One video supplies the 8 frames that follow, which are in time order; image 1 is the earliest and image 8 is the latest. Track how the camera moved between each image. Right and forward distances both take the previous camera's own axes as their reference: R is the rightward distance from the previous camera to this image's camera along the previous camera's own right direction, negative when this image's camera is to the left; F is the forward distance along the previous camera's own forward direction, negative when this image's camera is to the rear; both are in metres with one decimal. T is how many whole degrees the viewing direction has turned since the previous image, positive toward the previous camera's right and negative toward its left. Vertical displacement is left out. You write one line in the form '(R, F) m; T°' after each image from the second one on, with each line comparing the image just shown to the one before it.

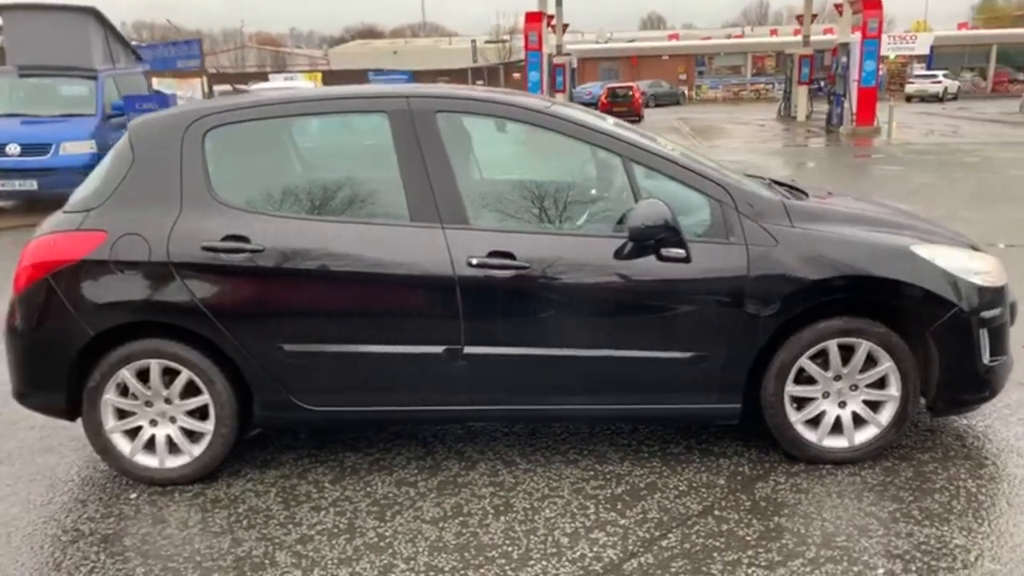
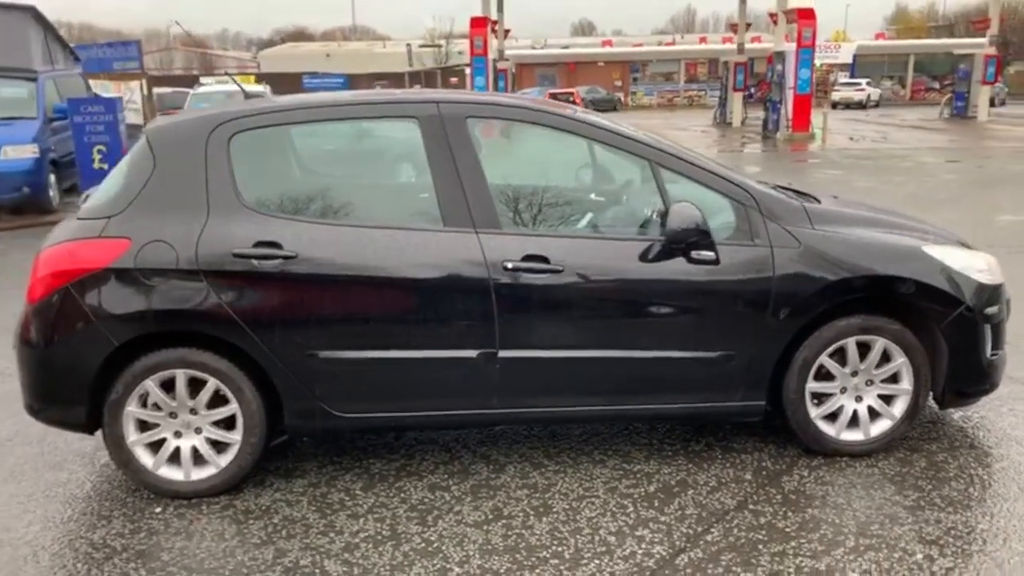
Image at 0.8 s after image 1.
(-0.4, 0.0) m; +5°
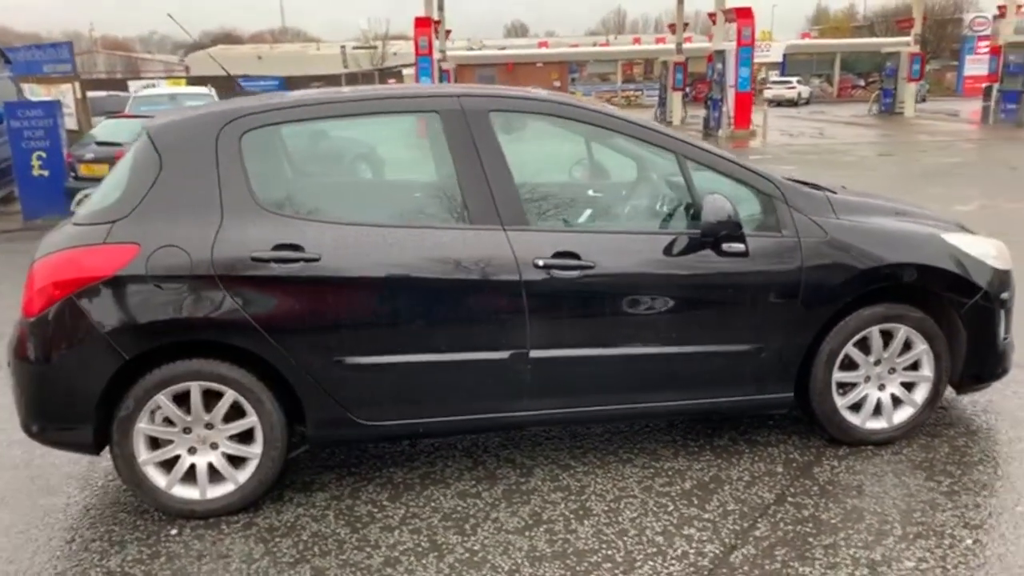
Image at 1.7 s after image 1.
(-0.4, +0.1) m; +4°
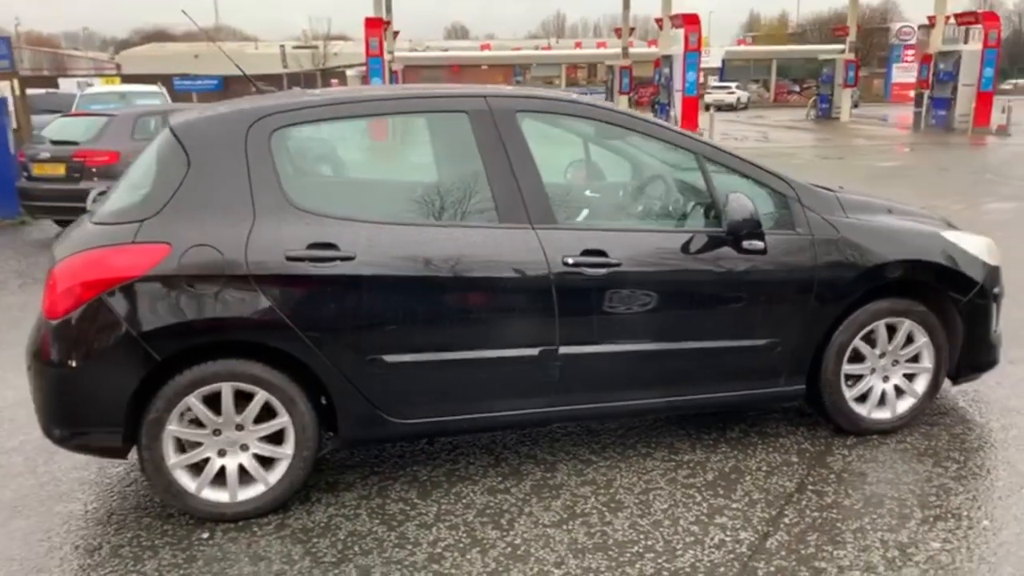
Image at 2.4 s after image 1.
(-0.4, 0.0) m; +4°
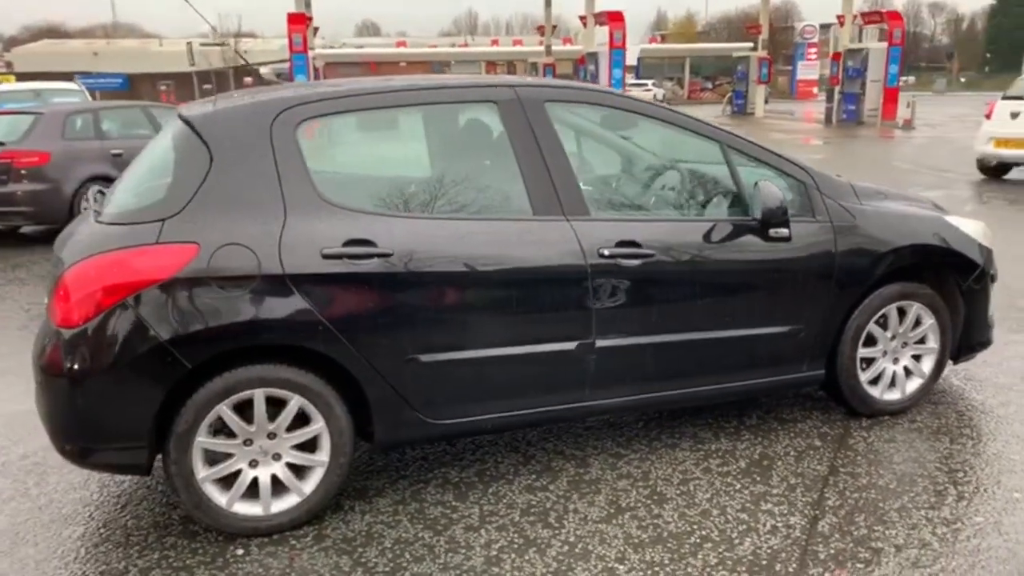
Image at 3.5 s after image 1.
(-0.5, +0.1) m; +6°
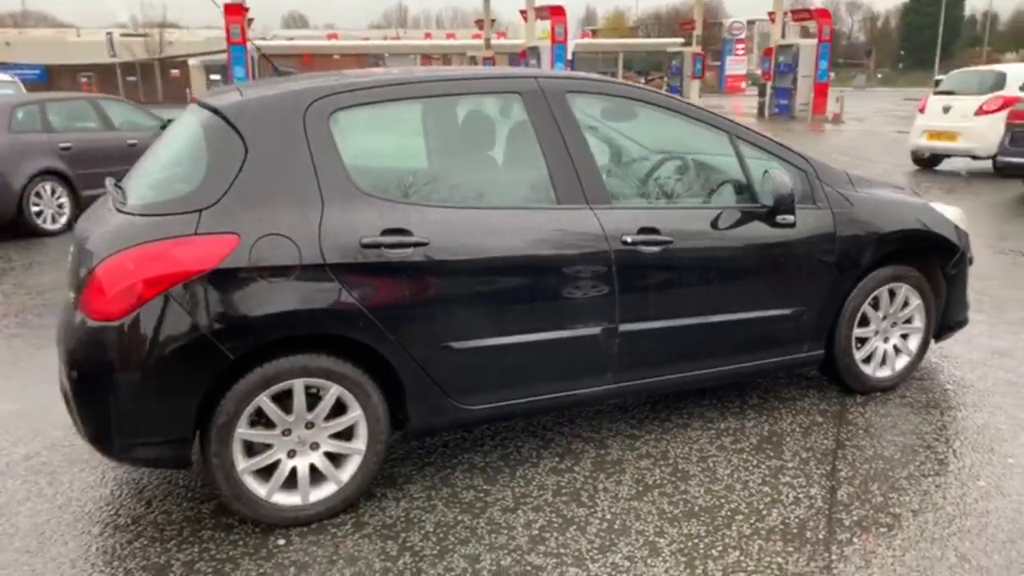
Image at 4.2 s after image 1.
(-0.4, -0.1) m; +5°
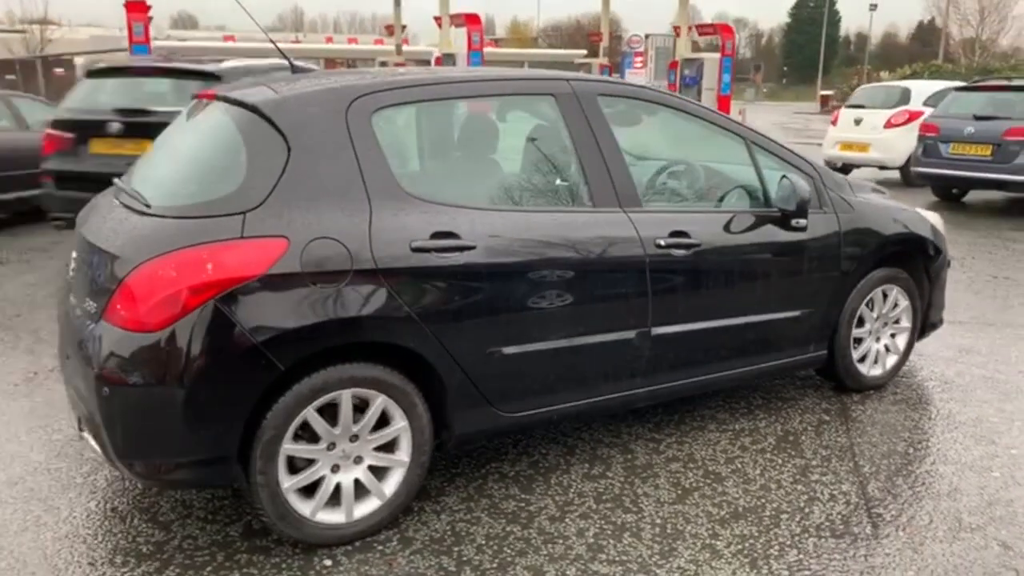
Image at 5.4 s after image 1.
(-0.6, +0.1) m; +7°
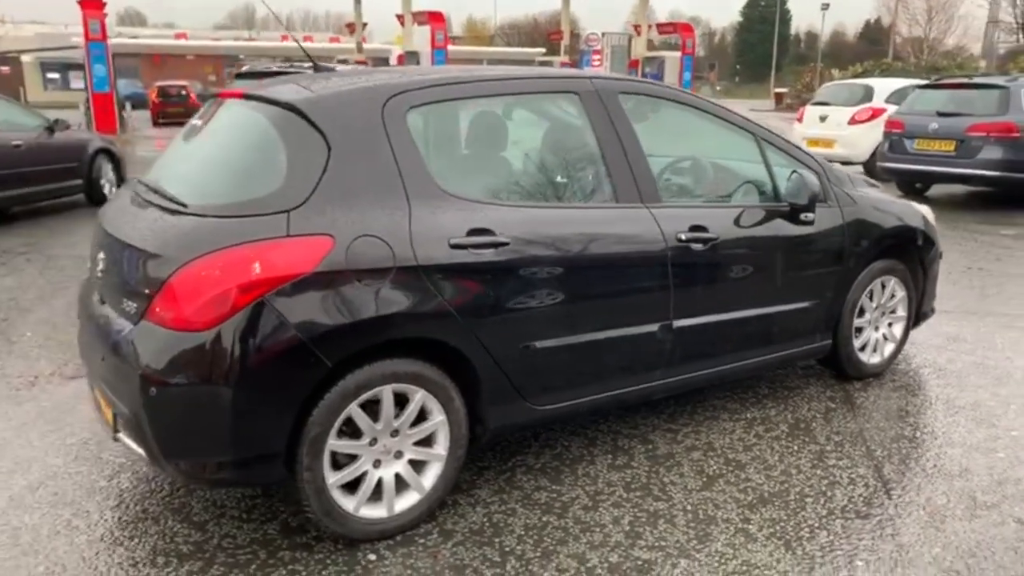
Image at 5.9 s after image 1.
(-0.3, 0.0) m; +3°
